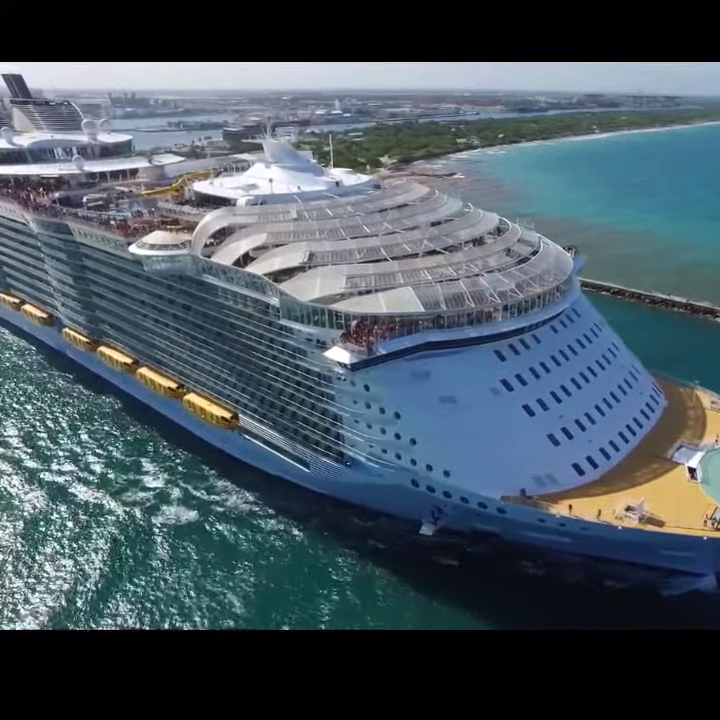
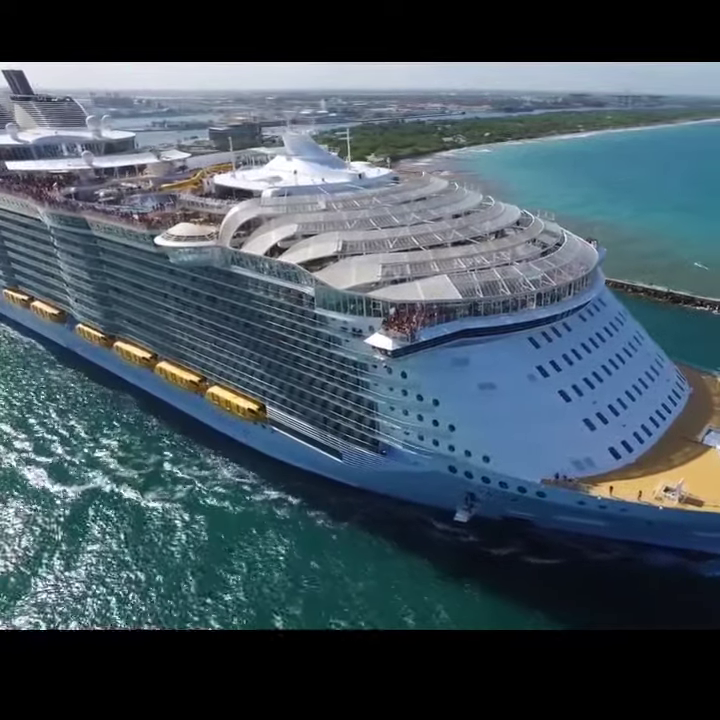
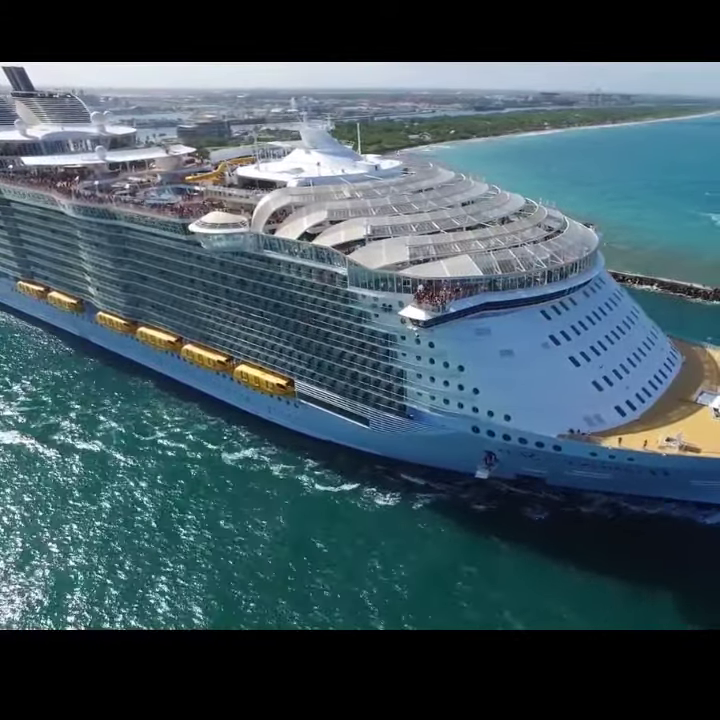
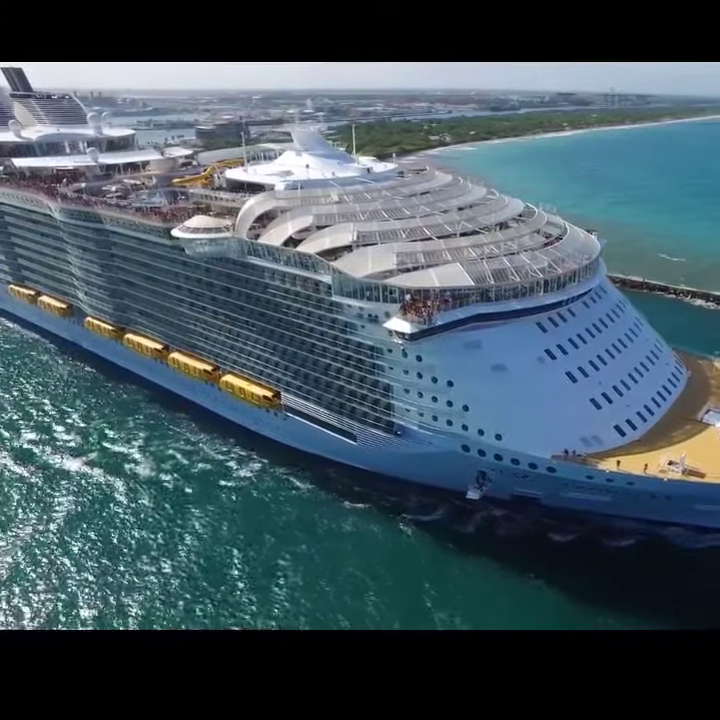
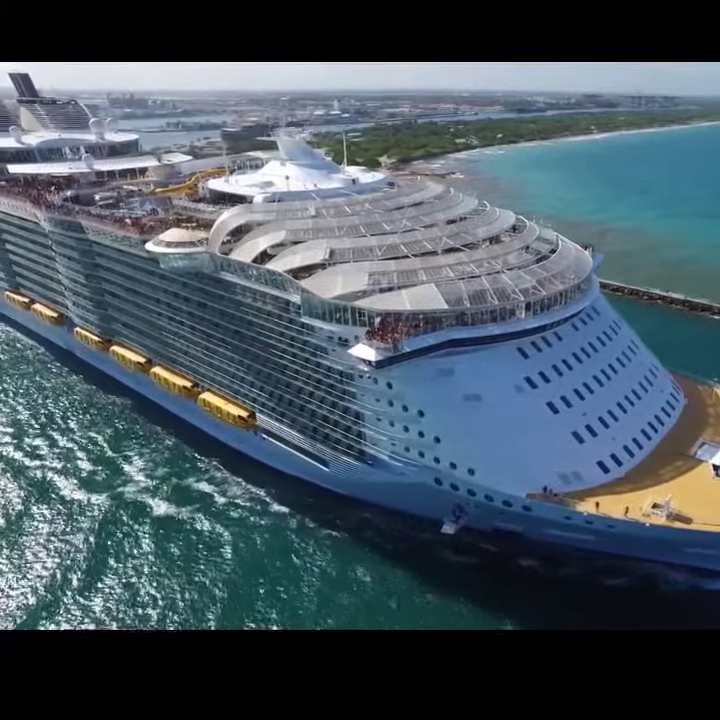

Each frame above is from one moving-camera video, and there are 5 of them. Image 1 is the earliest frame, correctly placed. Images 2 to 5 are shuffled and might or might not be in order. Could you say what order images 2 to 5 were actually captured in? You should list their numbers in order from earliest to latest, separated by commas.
5, 2, 4, 3
